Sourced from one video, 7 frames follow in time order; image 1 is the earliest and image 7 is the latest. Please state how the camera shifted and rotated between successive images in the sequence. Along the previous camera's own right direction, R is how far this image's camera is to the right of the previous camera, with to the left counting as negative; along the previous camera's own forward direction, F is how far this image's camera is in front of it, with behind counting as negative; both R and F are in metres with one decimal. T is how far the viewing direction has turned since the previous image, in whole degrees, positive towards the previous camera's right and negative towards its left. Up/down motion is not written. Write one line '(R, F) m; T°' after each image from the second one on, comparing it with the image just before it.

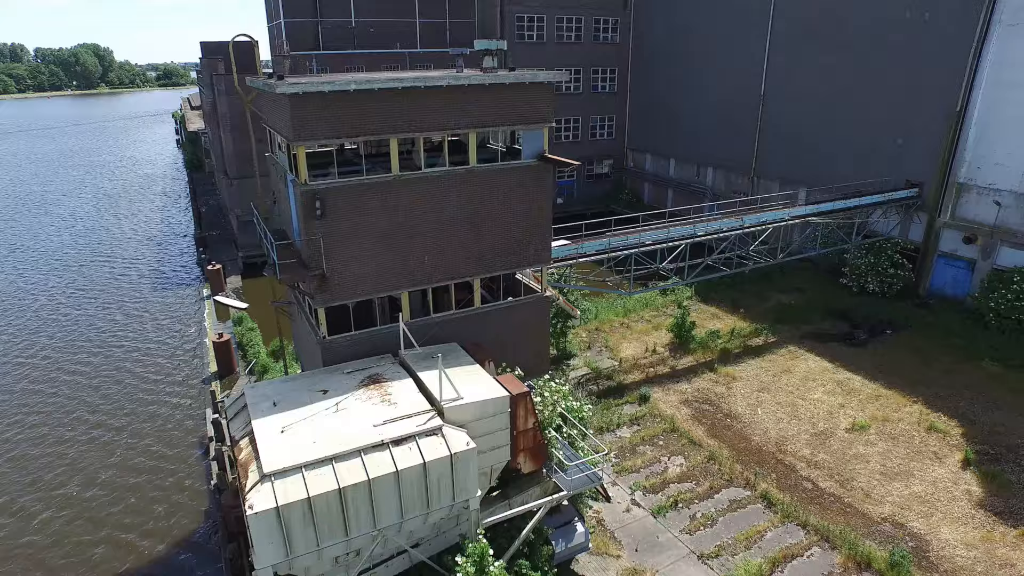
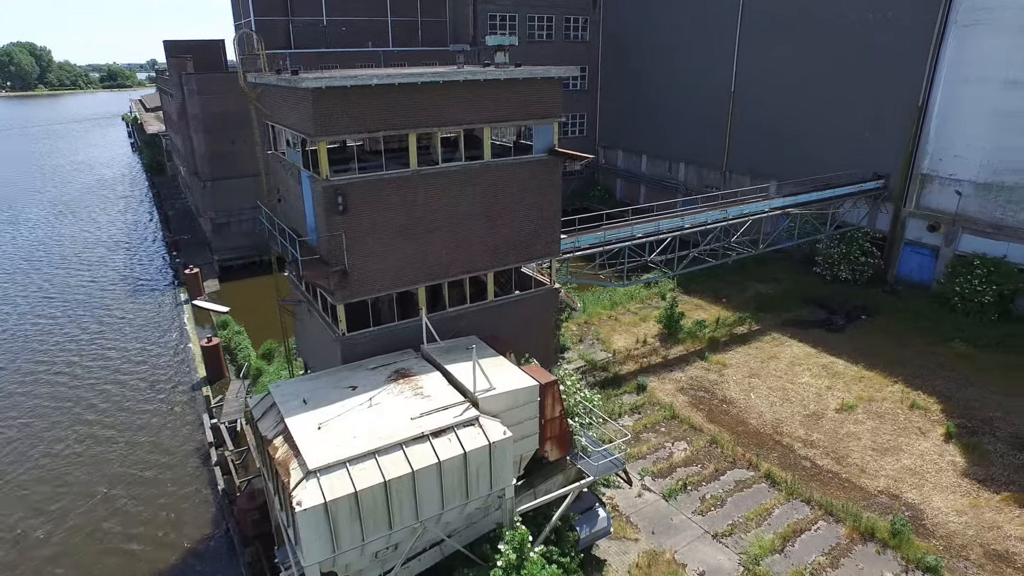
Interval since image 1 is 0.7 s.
(-1.3, -0.2) m; +4°
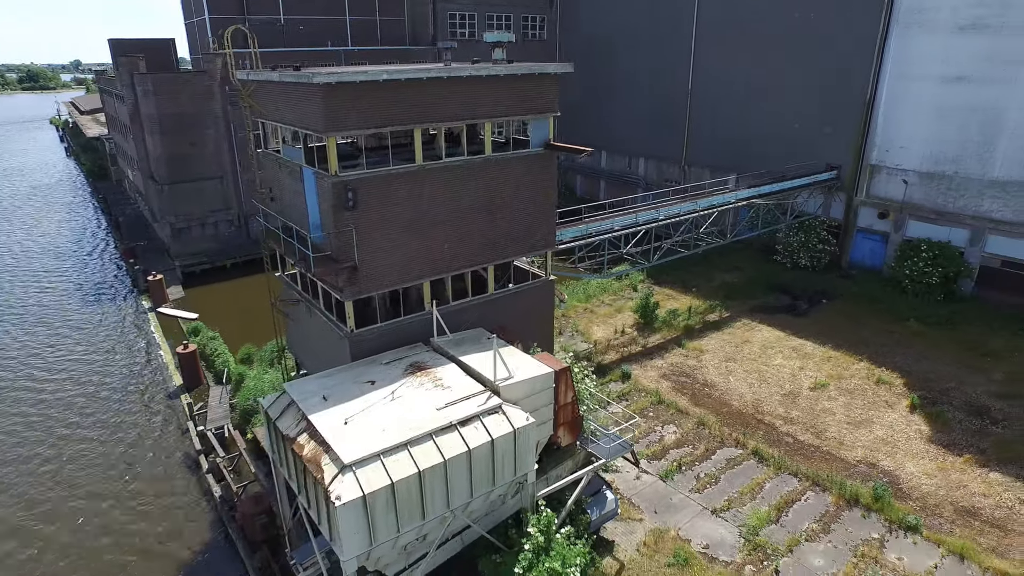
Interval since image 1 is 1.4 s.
(-1.3, -0.2) m; +5°
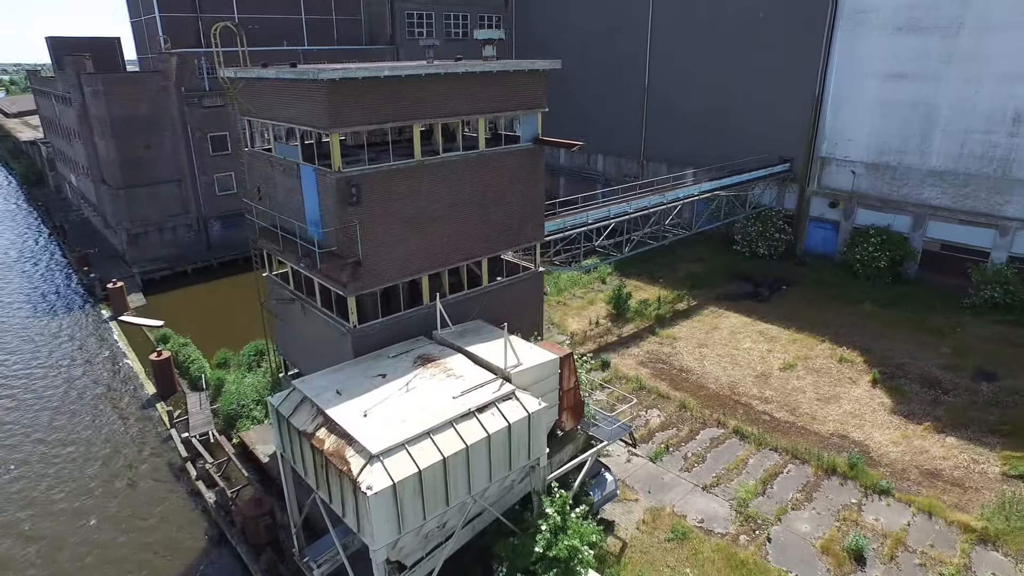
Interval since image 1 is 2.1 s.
(-1.1, -0.3) m; +5°
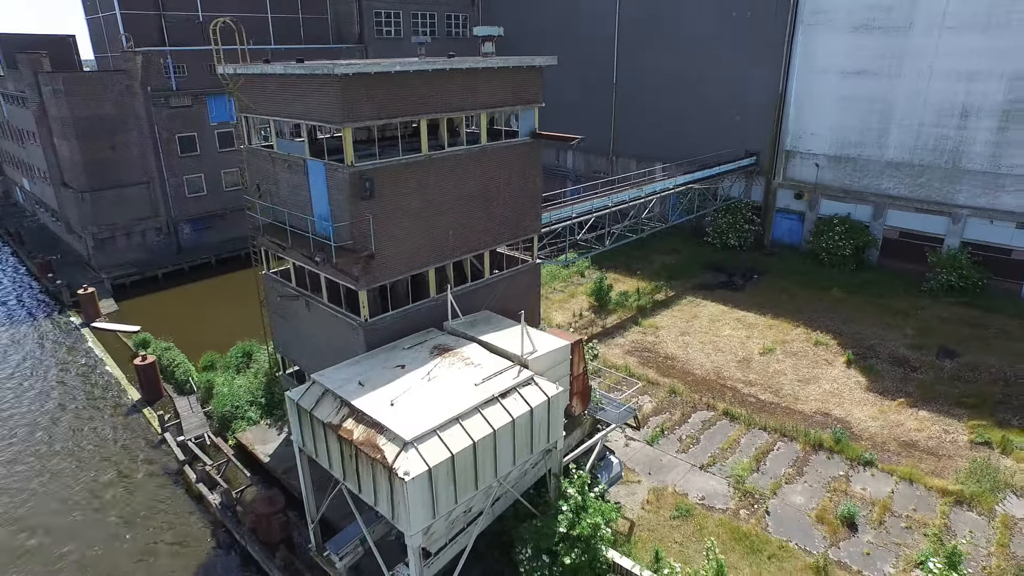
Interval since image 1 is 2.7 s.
(-1.1, -0.3) m; +4°
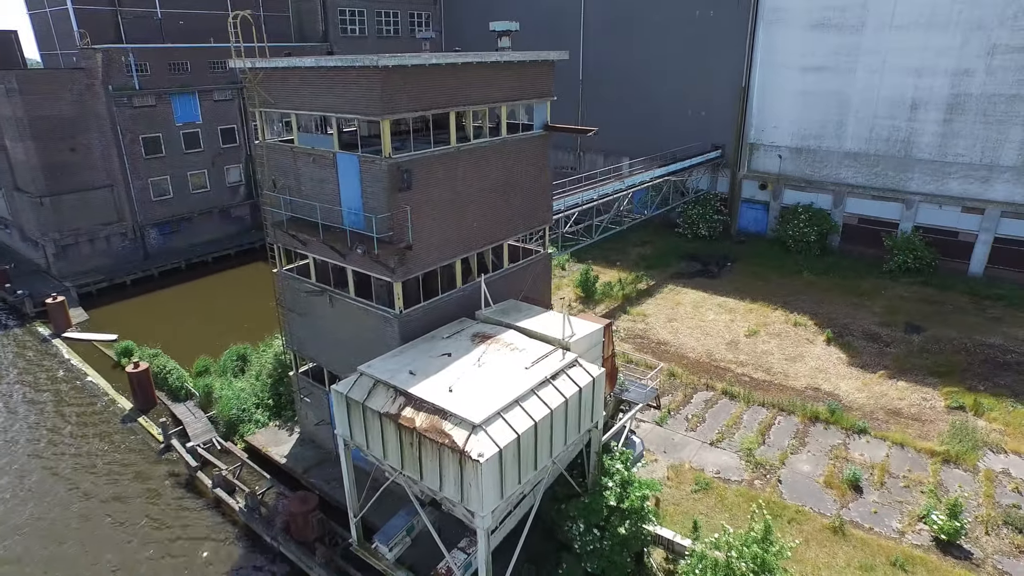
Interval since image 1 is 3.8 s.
(-1.9, -0.2) m; +5°
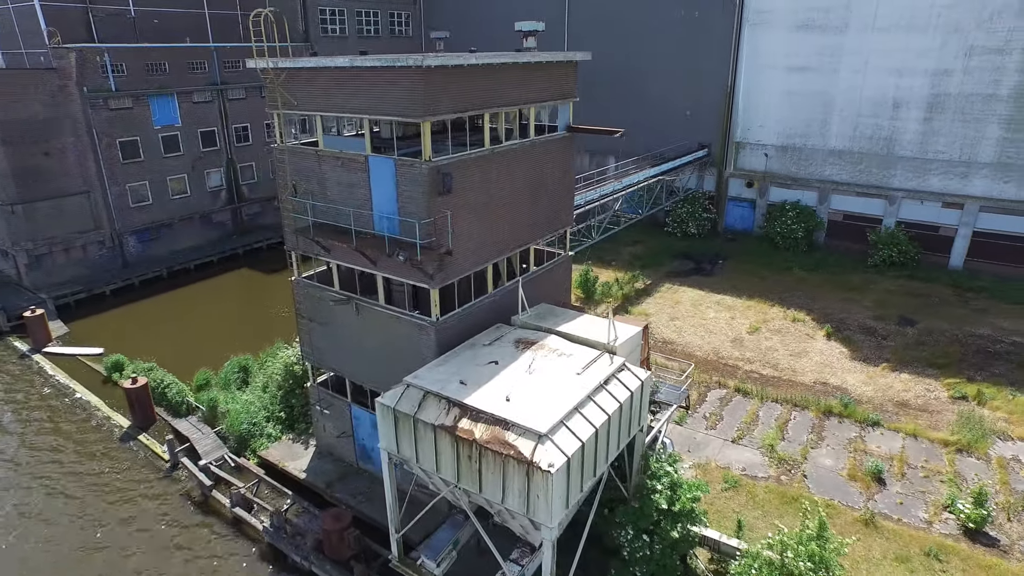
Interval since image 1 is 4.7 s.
(-1.6, +0.3) m; +3°
